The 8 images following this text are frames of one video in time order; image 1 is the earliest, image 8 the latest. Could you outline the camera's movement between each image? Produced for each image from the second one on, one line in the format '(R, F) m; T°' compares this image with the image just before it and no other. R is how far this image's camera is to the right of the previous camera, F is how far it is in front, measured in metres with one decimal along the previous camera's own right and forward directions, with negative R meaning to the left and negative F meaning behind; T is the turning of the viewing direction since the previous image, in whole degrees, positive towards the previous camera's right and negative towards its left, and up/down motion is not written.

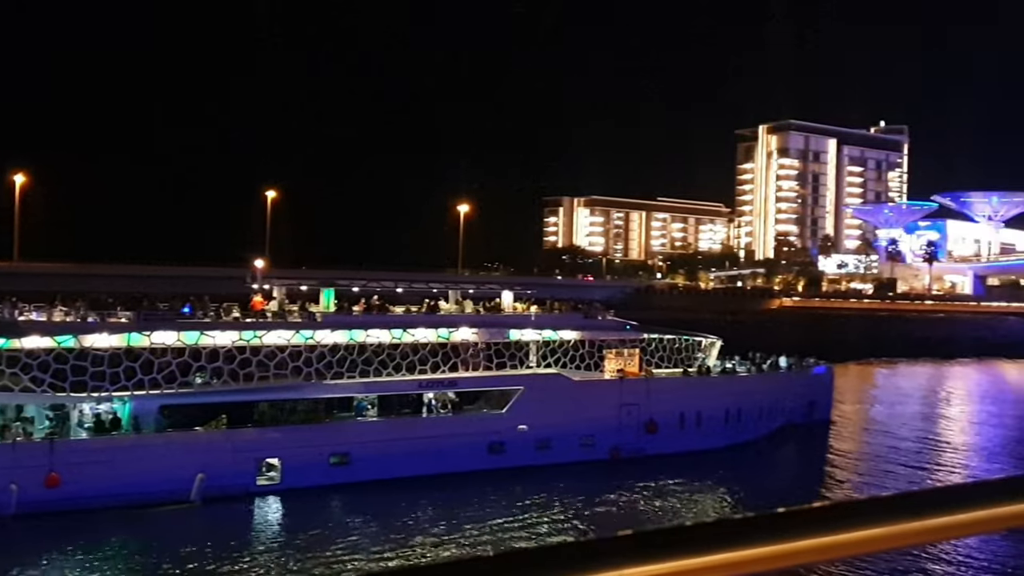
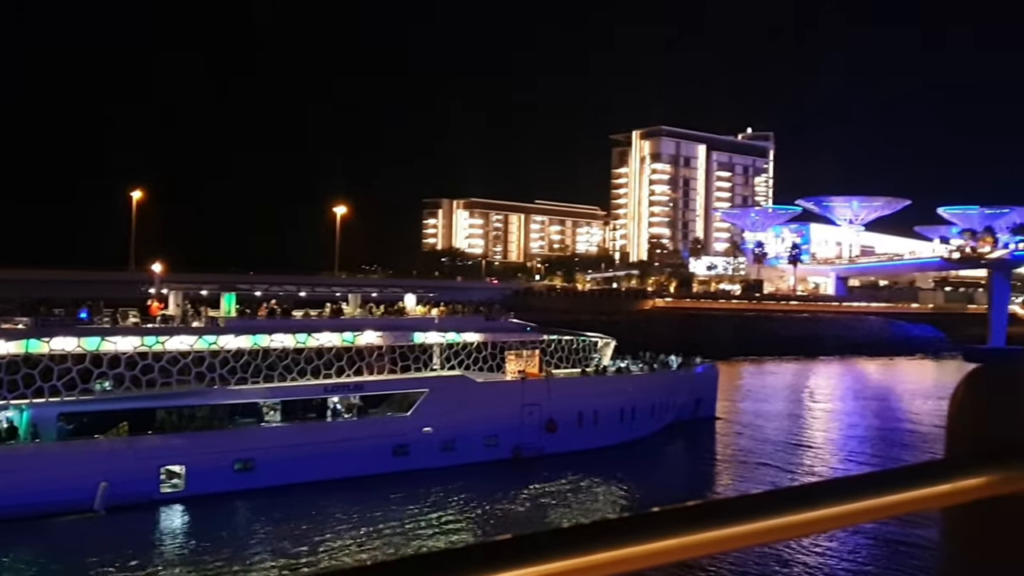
(-0.5, -0.3) m; +7°
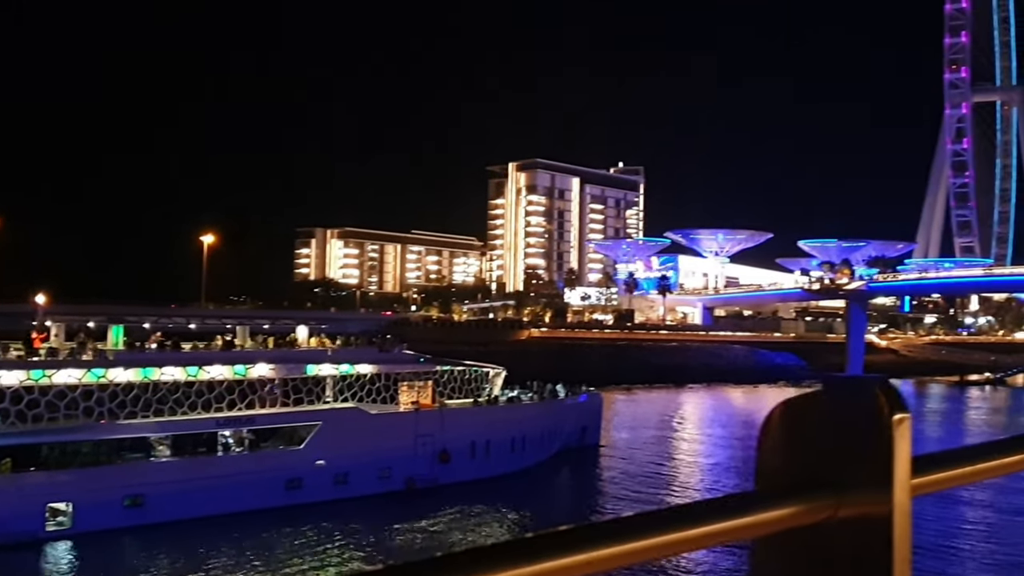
(-0.4, -0.4) m; +7°
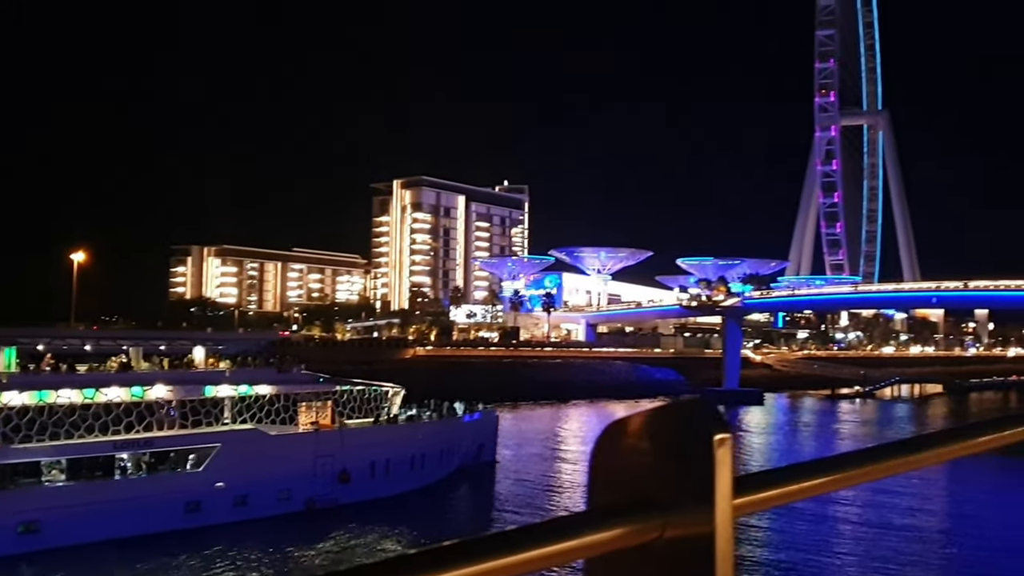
(-0.3, -0.5) m; +6°
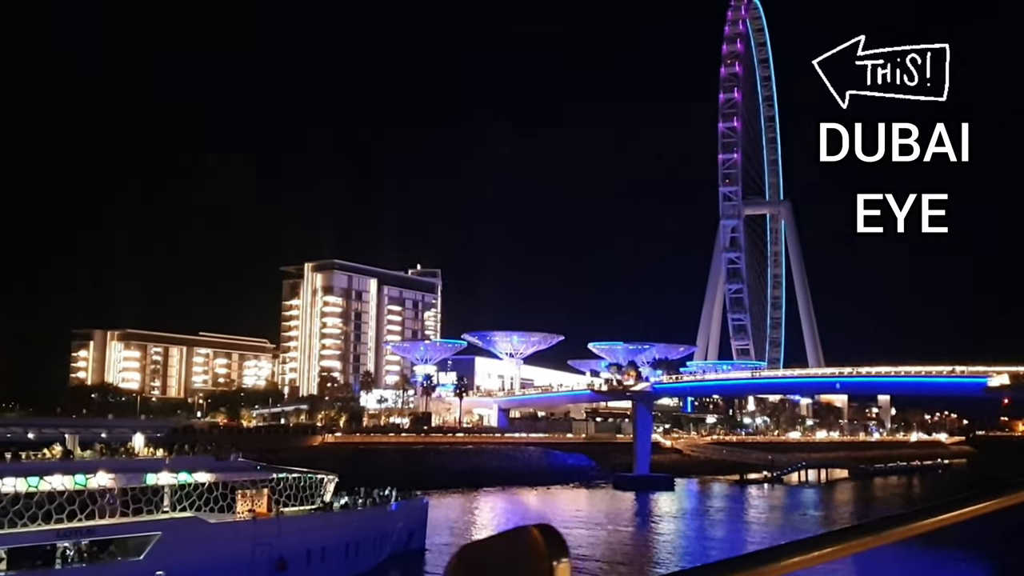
(-0.6, -1.2) m; +5°
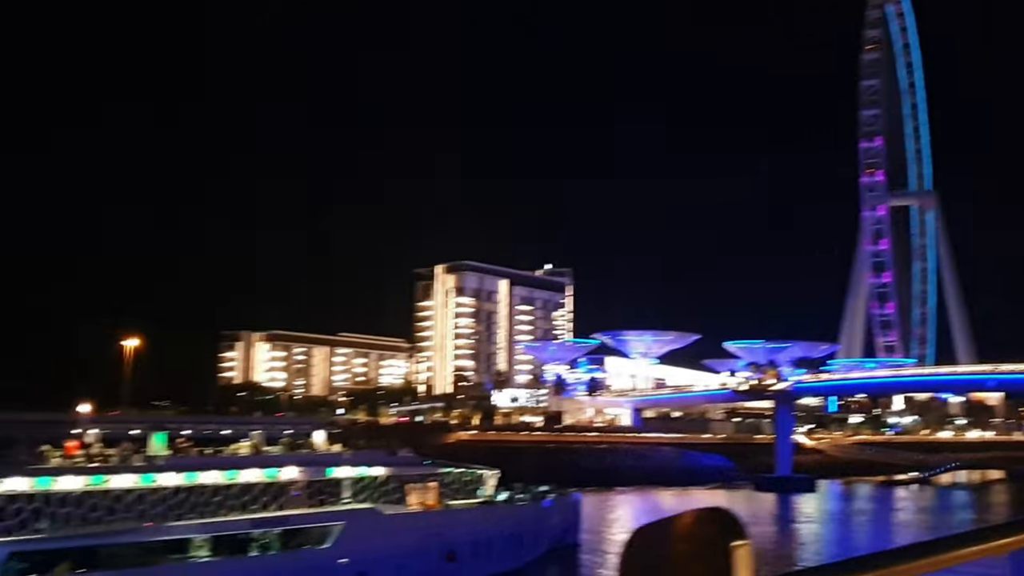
(-0.7, -0.8) m; -7°
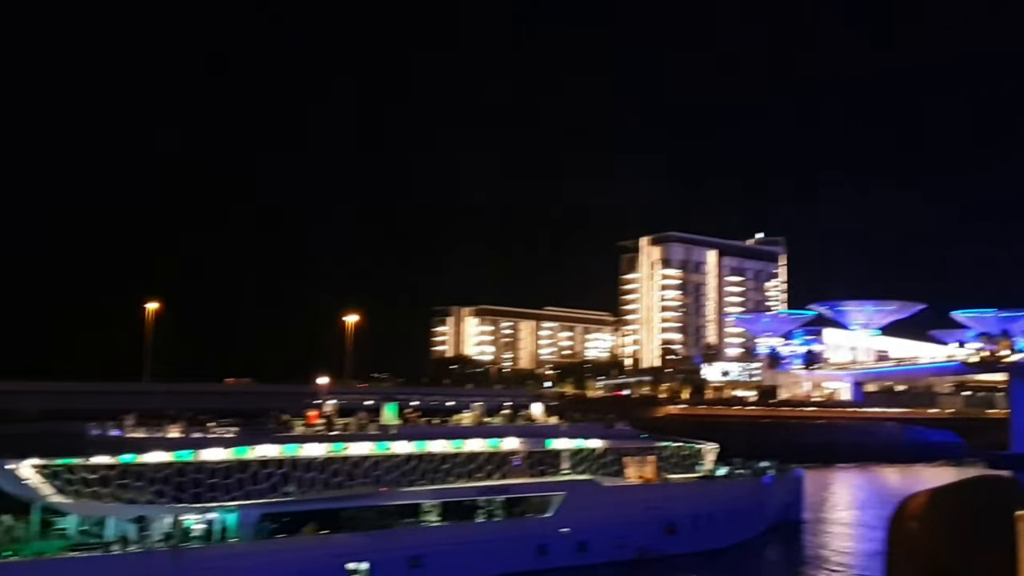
(-0.2, -0.1) m; -12°
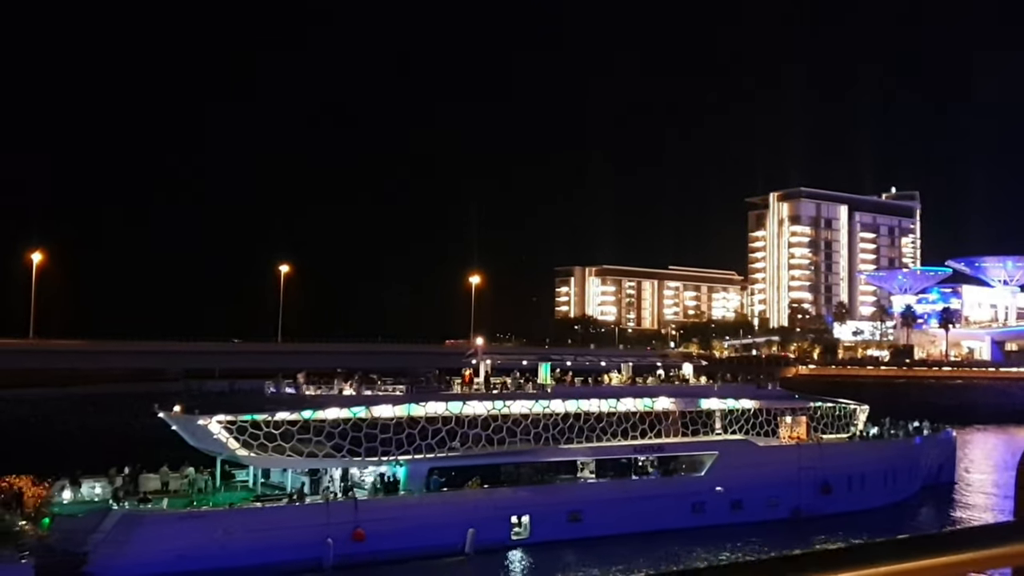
(-0.7, -0.5) m; -7°
